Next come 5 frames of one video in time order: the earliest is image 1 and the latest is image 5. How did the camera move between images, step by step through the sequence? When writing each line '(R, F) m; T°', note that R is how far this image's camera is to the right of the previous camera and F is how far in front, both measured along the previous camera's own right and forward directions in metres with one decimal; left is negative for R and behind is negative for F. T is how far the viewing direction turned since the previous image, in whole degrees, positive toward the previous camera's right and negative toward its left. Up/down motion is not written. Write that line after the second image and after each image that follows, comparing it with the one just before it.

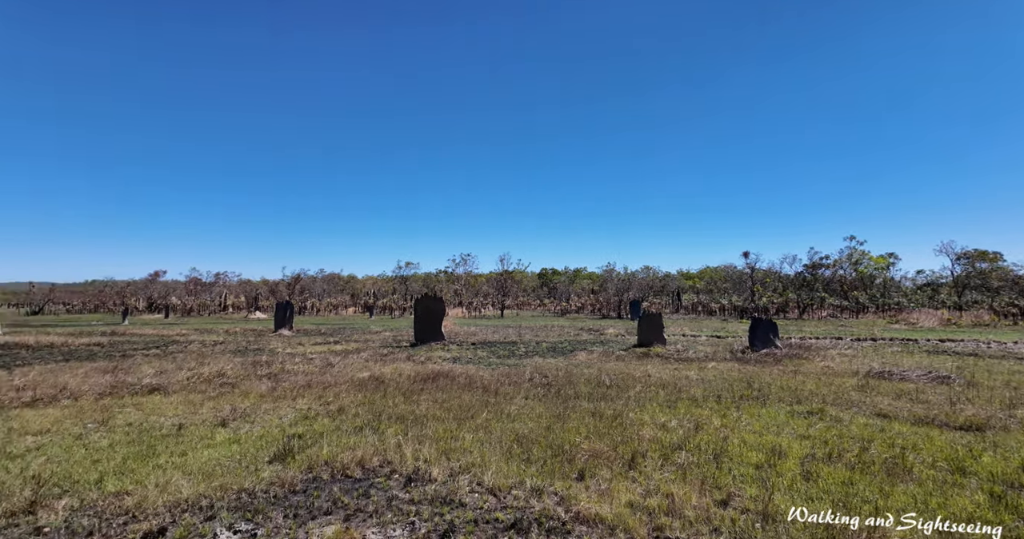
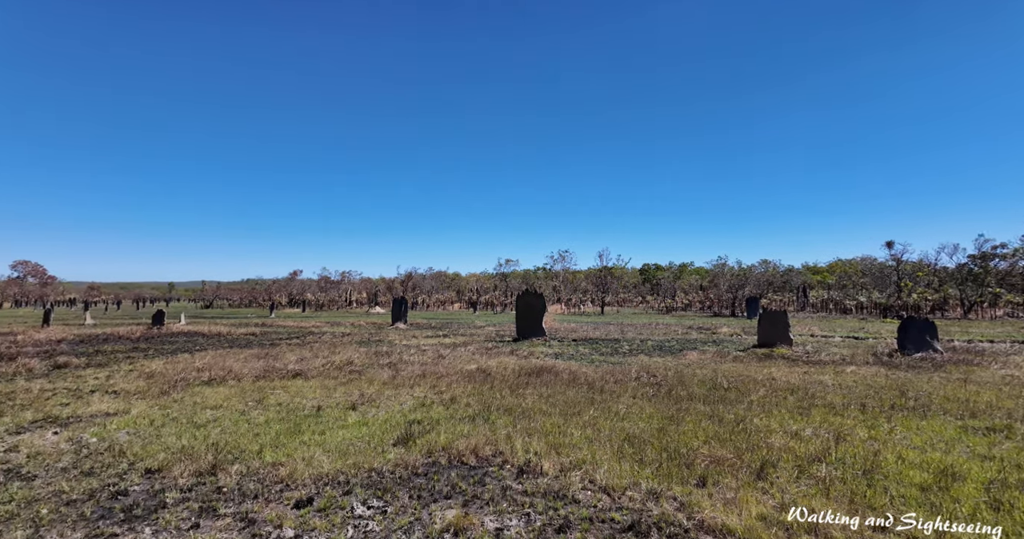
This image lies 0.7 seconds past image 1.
(0.0, +0.2) m; -9°
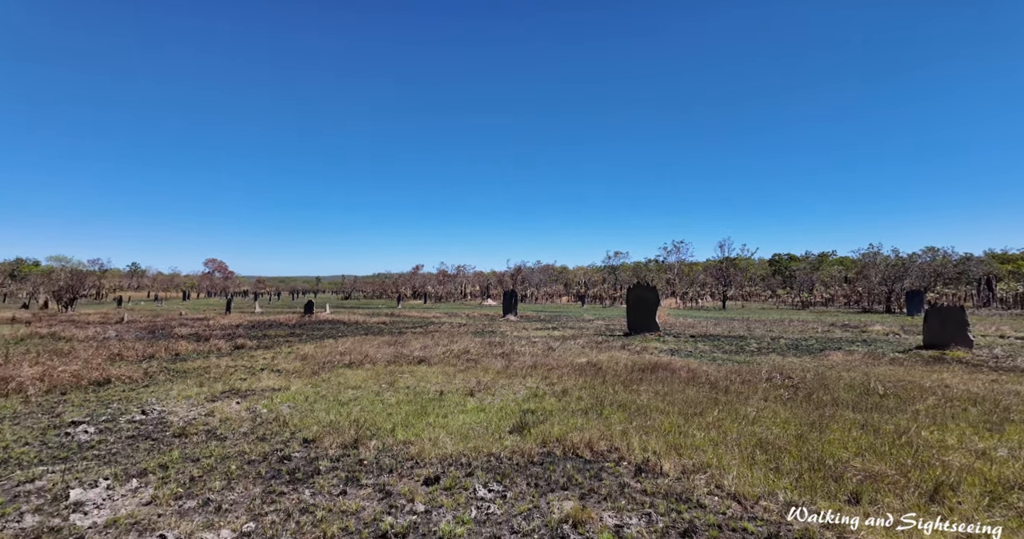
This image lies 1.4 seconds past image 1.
(-0.1, +0.3) m; -10°
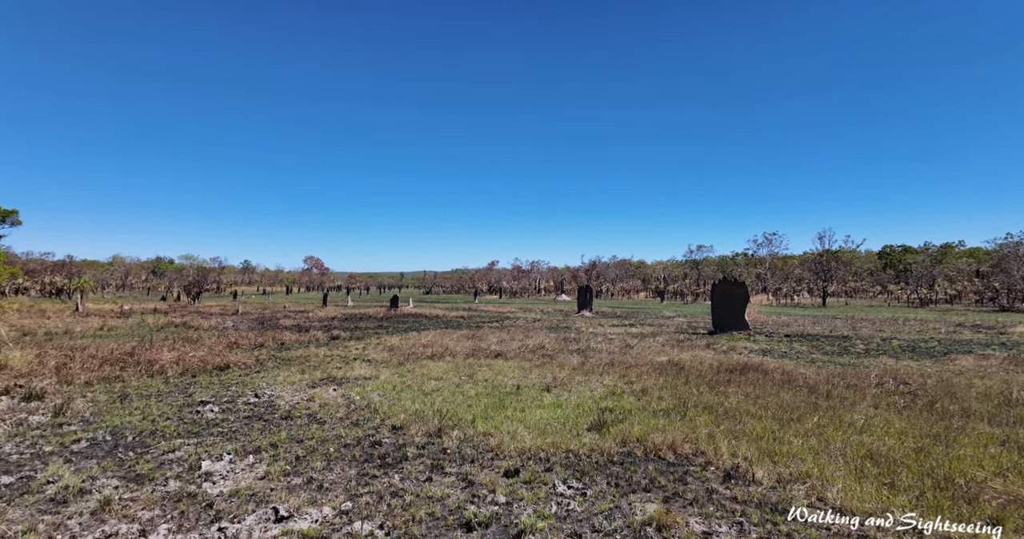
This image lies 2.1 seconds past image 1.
(+0.1, +0.4) m; -7°
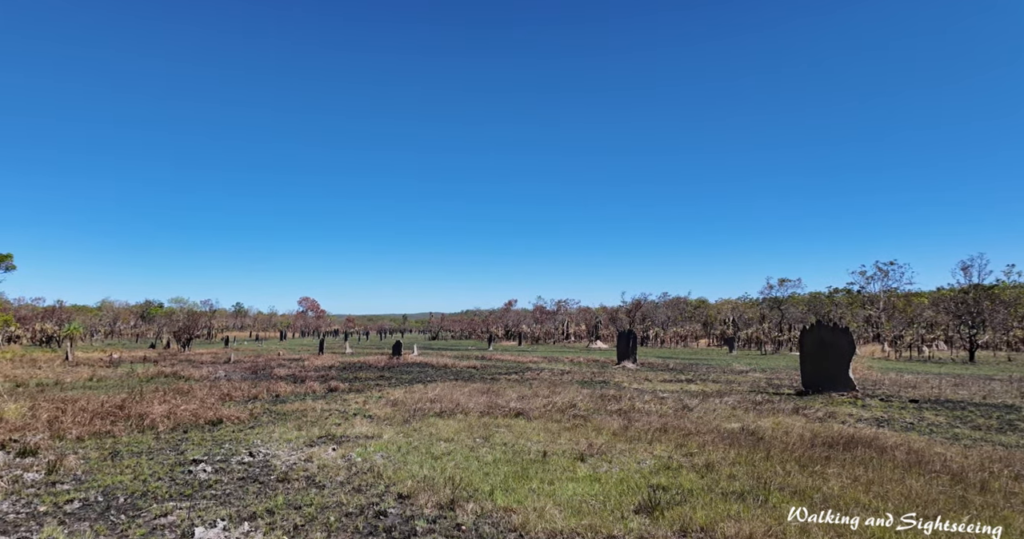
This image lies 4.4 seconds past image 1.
(0.0, +2.2) m; -2°
